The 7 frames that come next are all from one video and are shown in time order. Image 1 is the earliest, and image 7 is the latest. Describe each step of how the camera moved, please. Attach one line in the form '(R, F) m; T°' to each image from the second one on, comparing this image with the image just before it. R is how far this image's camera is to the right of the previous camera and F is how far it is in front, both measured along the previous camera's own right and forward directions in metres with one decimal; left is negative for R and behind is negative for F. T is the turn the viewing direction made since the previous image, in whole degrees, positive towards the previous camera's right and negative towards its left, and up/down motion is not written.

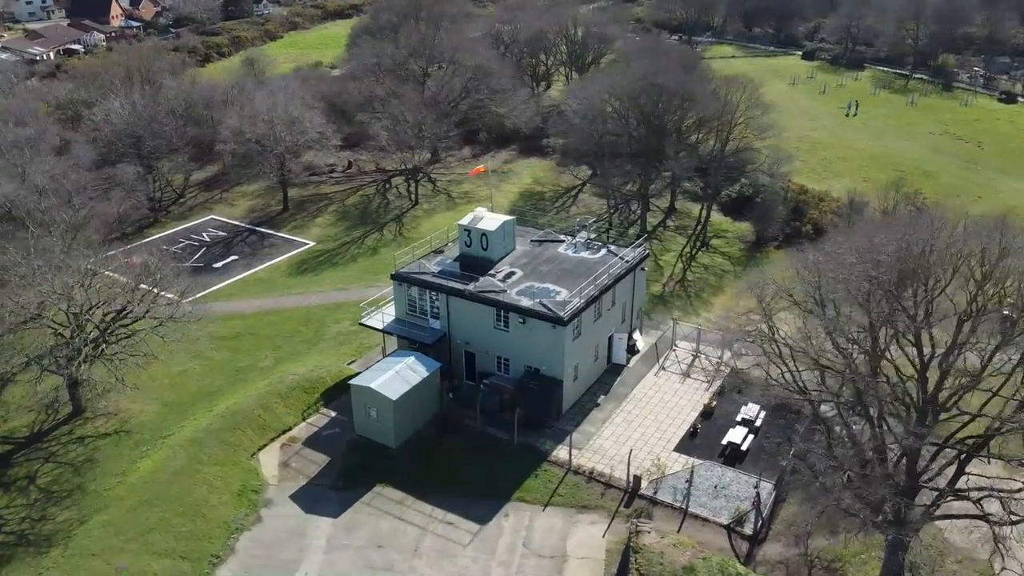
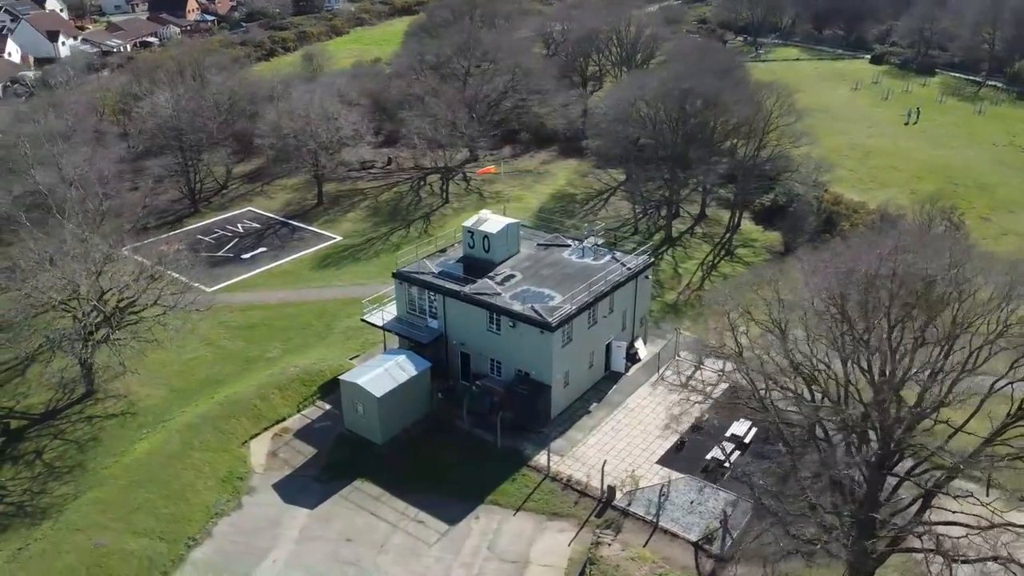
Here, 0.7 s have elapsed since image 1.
(+2.8, 0.0) m; -5°
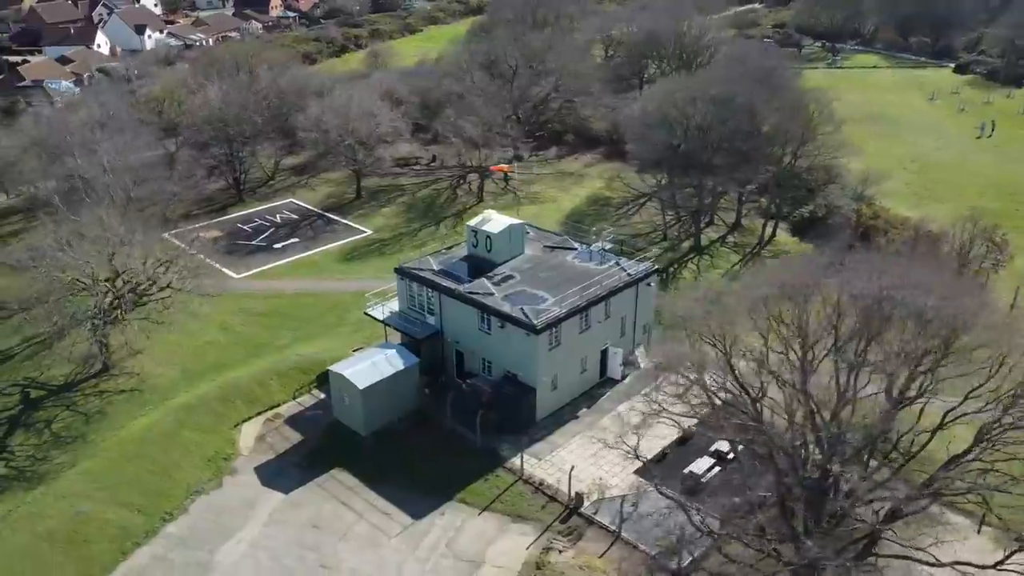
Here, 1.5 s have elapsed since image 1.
(+3.3, +0.1) m; -6°
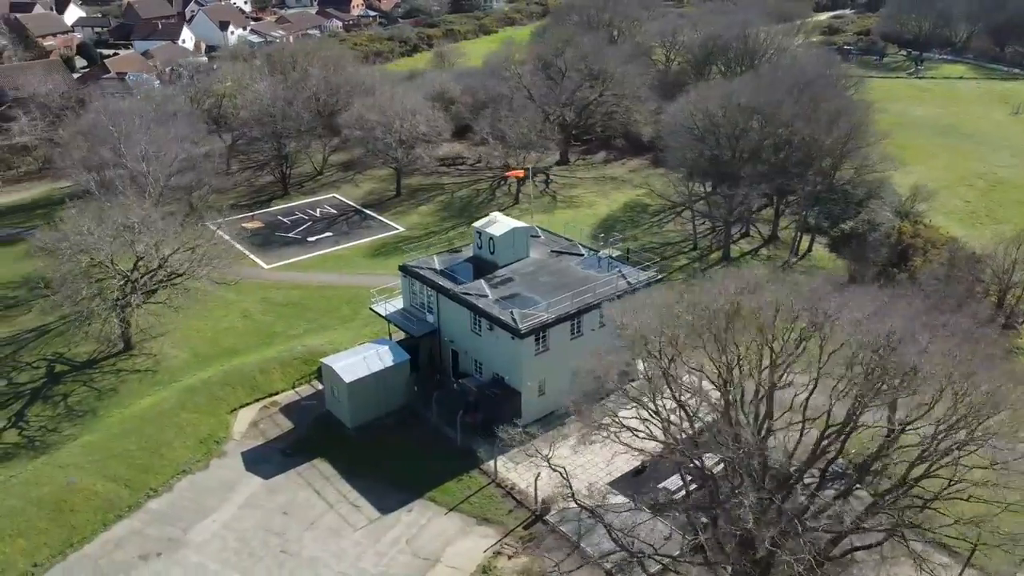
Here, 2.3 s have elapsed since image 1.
(+3.3, +0.1) m; -6°
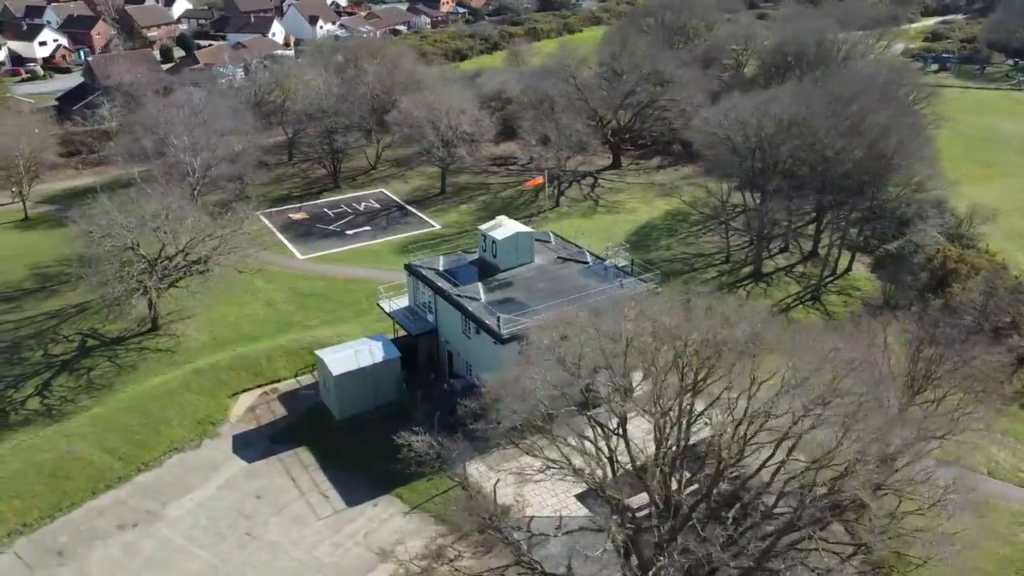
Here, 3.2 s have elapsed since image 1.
(+3.8, +0.1) m; -7°
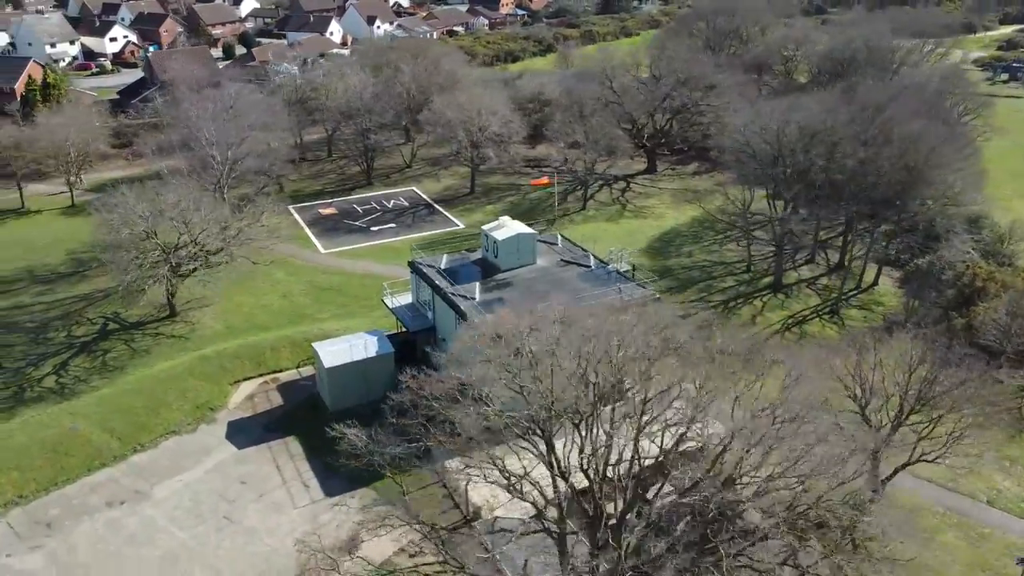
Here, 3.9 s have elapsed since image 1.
(+2.6, +0.1) m; -5°
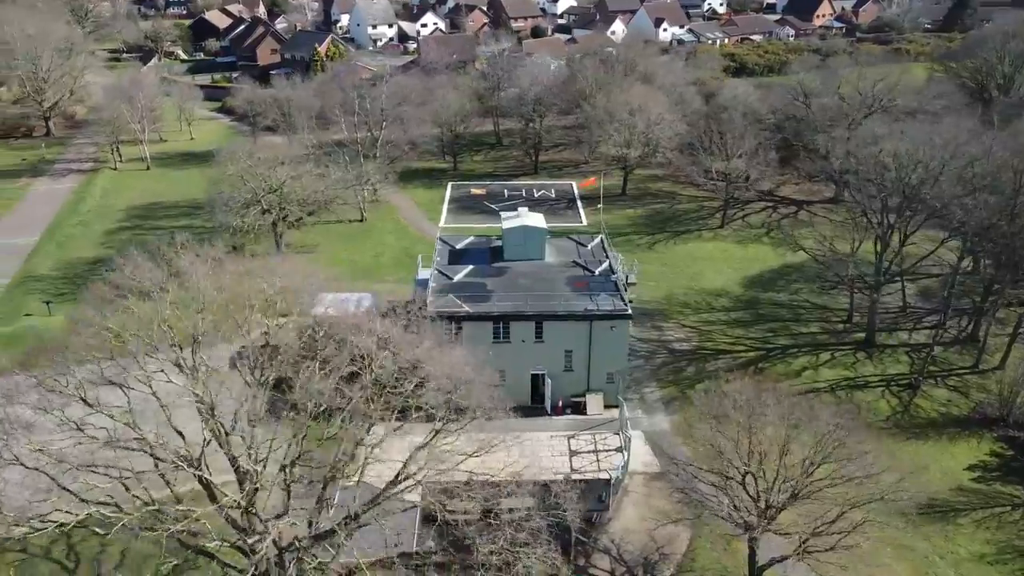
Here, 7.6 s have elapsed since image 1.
(+13.0, +3.0) m; -23°
